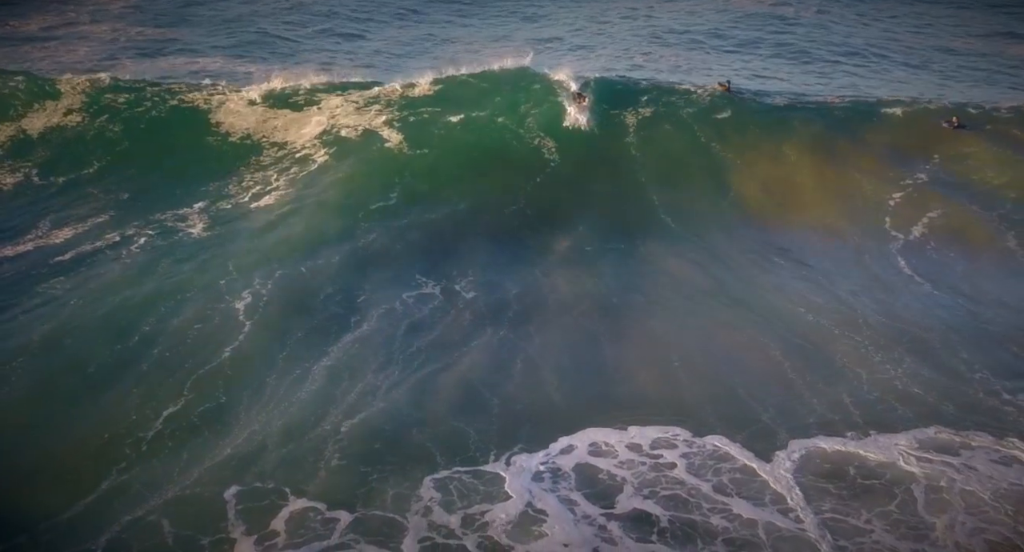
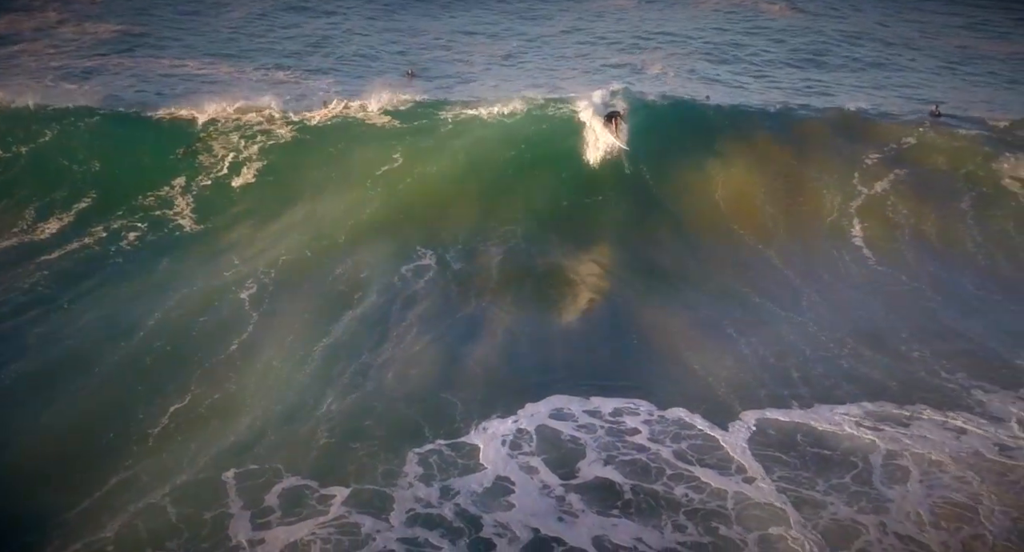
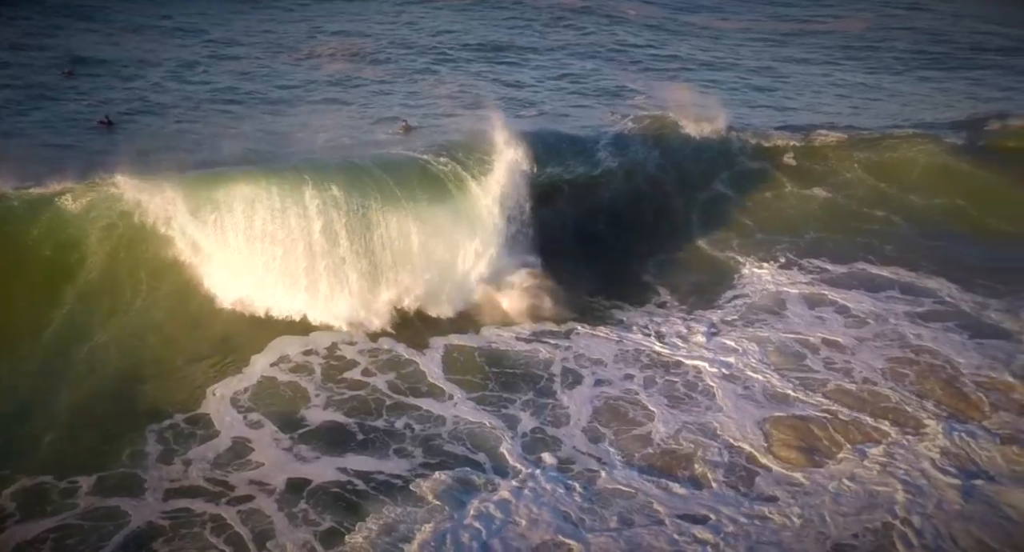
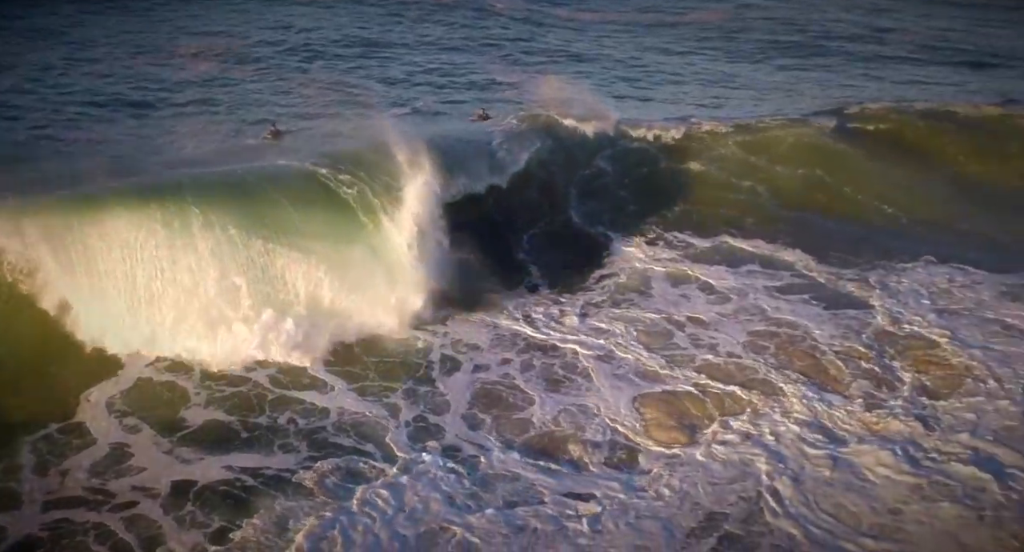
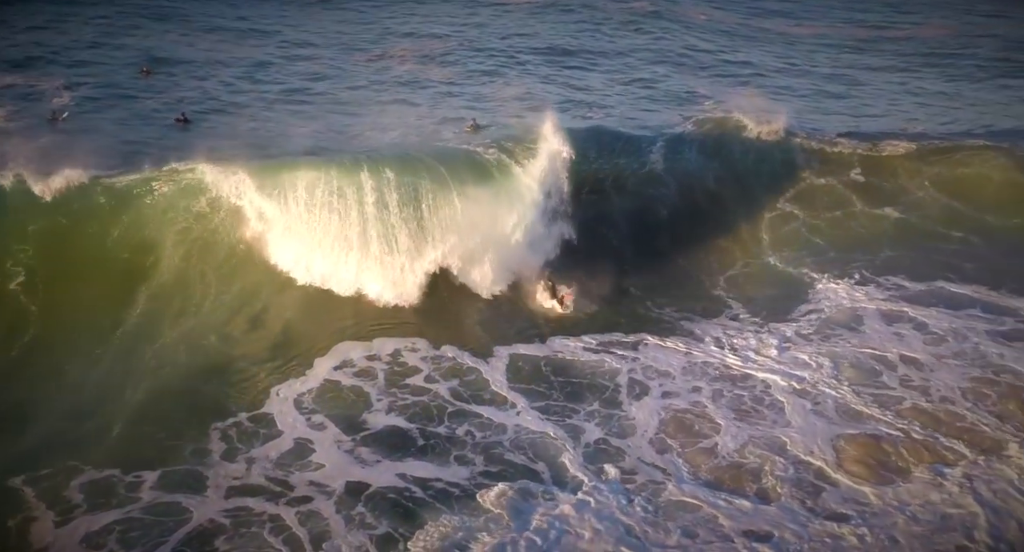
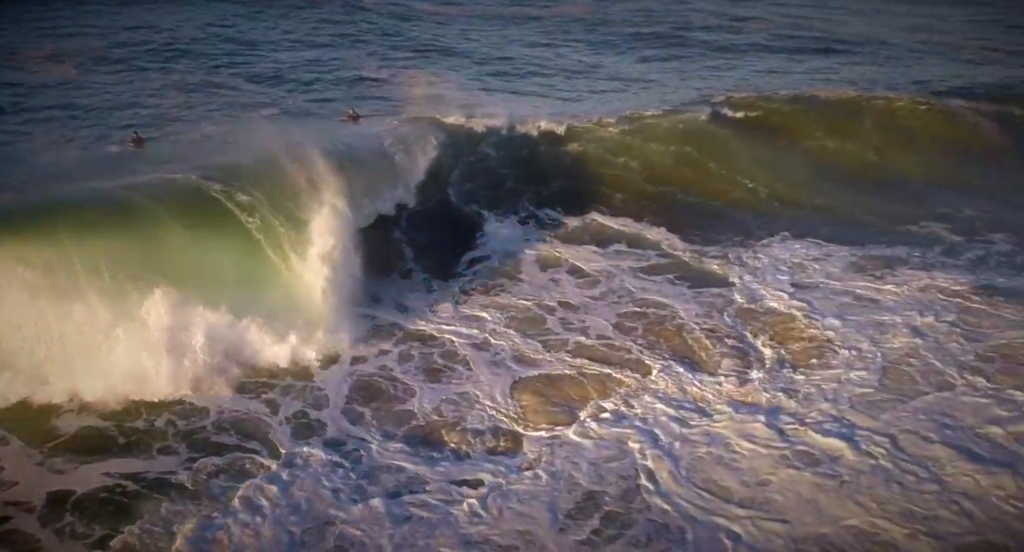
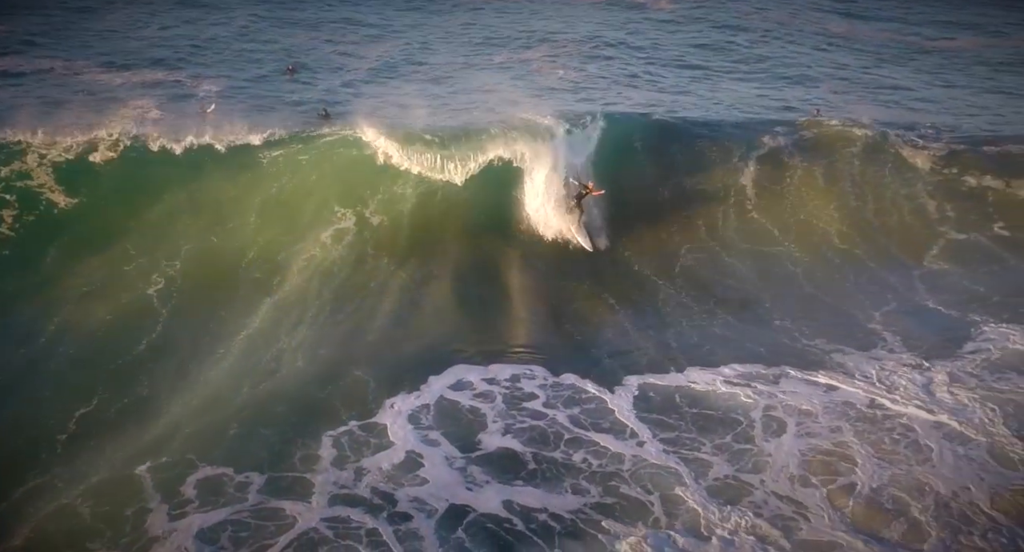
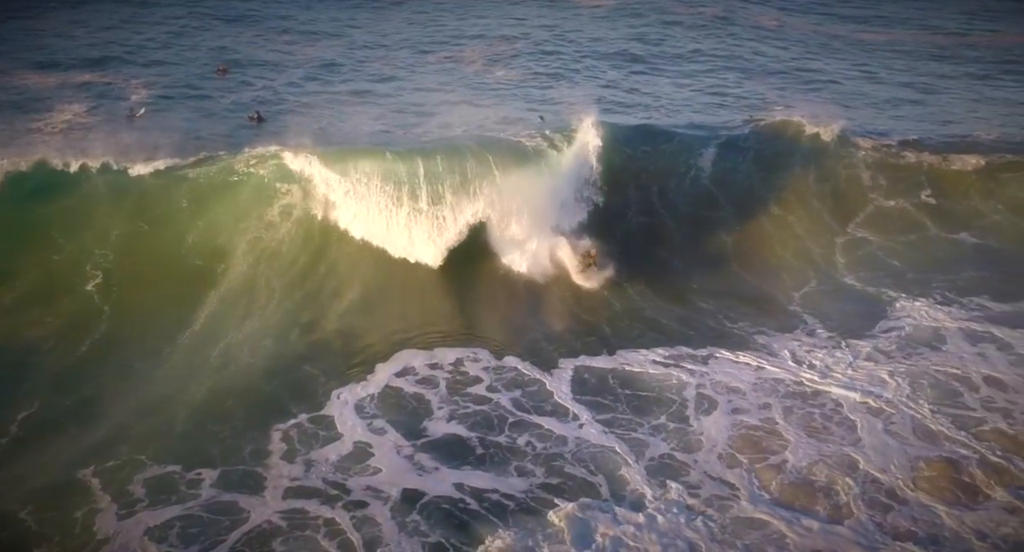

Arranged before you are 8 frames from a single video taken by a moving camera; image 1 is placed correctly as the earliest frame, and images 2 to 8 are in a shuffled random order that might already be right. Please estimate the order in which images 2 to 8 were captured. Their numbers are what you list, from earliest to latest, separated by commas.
2, 7, 8, 5, 3, 4, 6
